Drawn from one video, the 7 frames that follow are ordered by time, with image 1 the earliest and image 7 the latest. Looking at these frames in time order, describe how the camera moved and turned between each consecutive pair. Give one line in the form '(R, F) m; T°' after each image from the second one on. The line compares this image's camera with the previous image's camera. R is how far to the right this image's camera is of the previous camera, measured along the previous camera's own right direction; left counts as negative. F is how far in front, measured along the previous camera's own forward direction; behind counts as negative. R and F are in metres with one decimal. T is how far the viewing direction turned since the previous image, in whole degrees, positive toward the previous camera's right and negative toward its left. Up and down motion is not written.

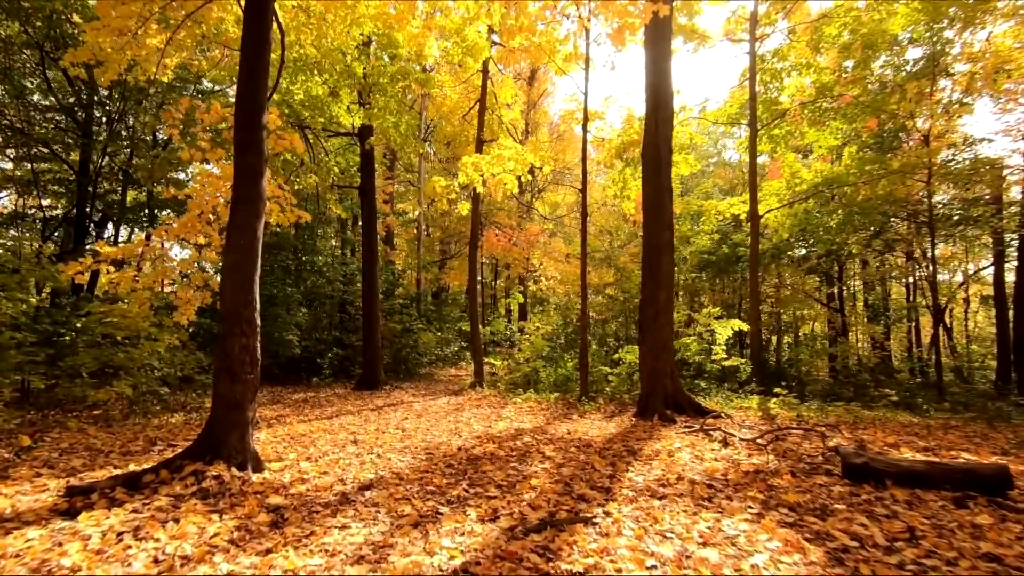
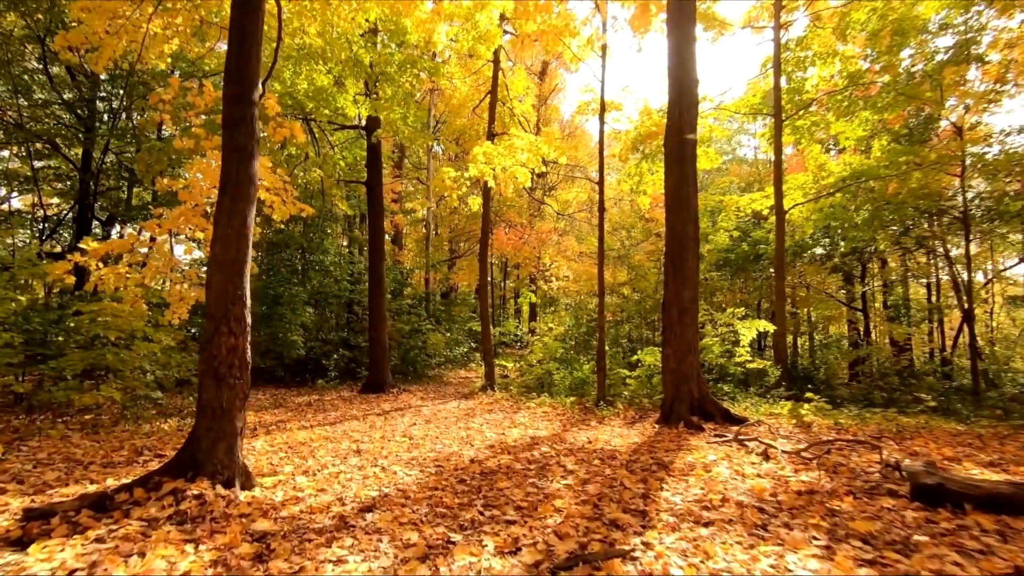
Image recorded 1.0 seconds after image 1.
(-0.1, +0.5) m; -1°
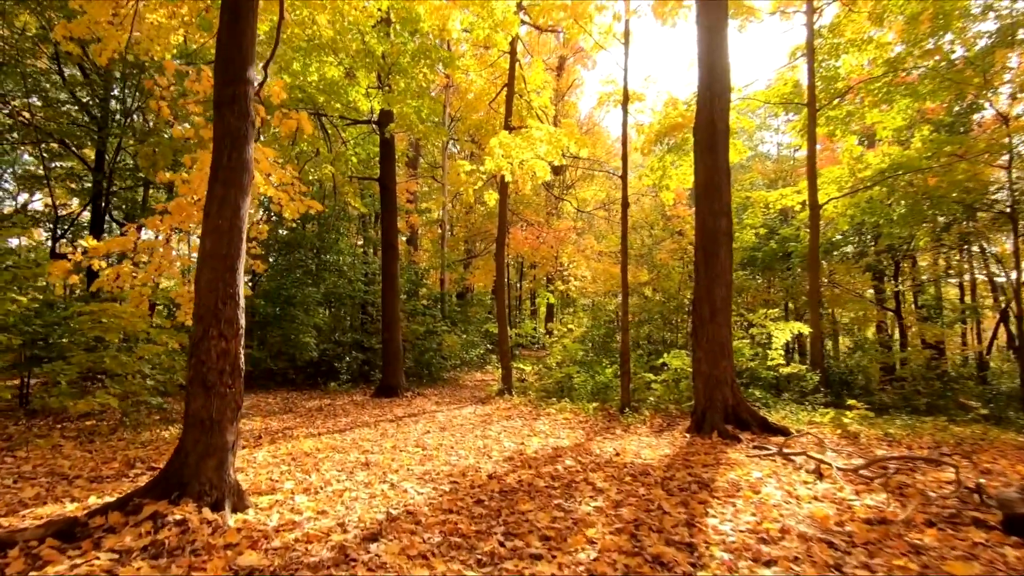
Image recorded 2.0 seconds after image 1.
(-0.1, +0.4) m; -2°
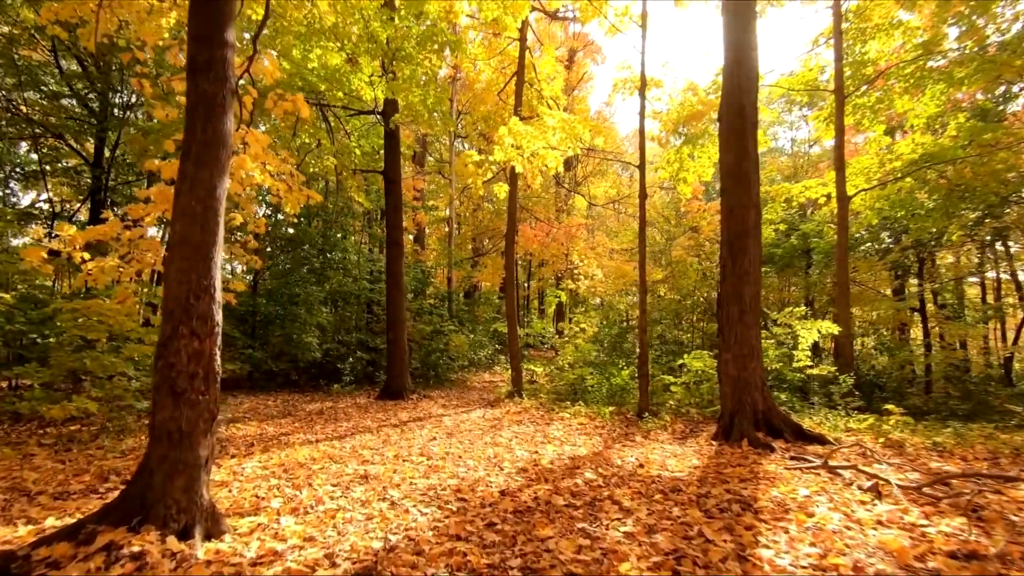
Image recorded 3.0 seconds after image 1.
(-0.1, +0.5) m; -1°
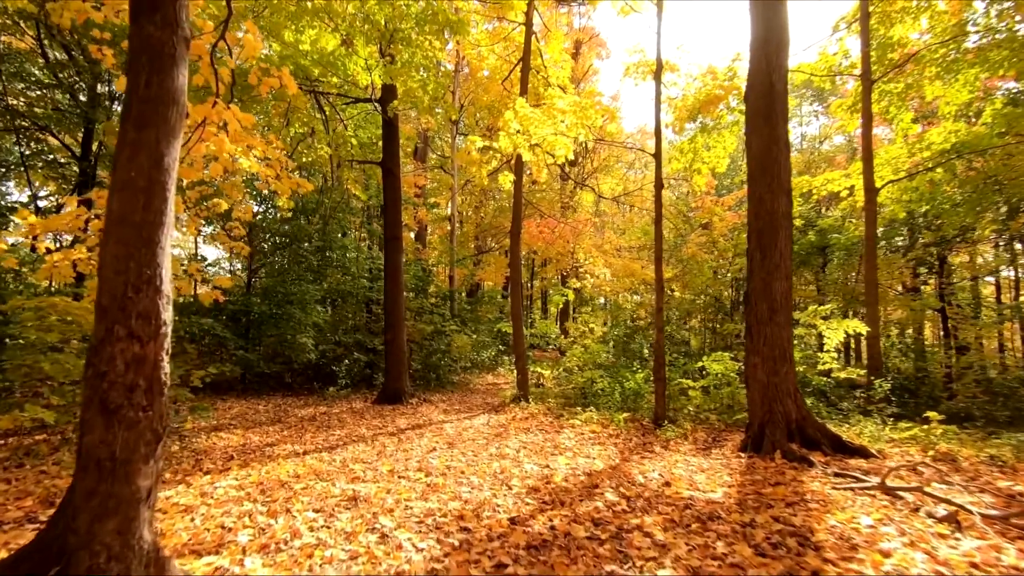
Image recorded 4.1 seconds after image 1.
(-0.1, +0.6) m; 0°
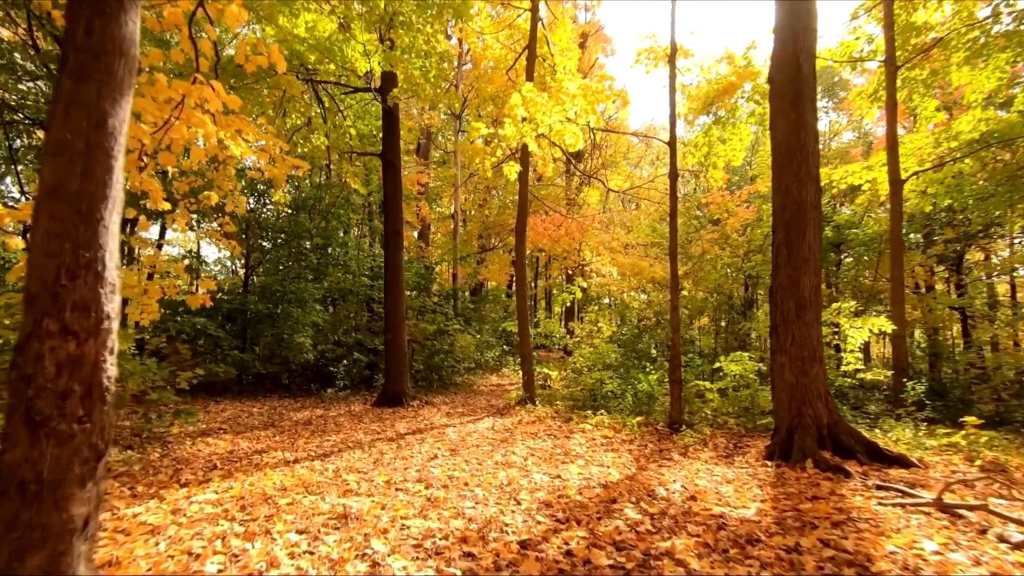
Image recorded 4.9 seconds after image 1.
(0.0, +0.4) m; 0°
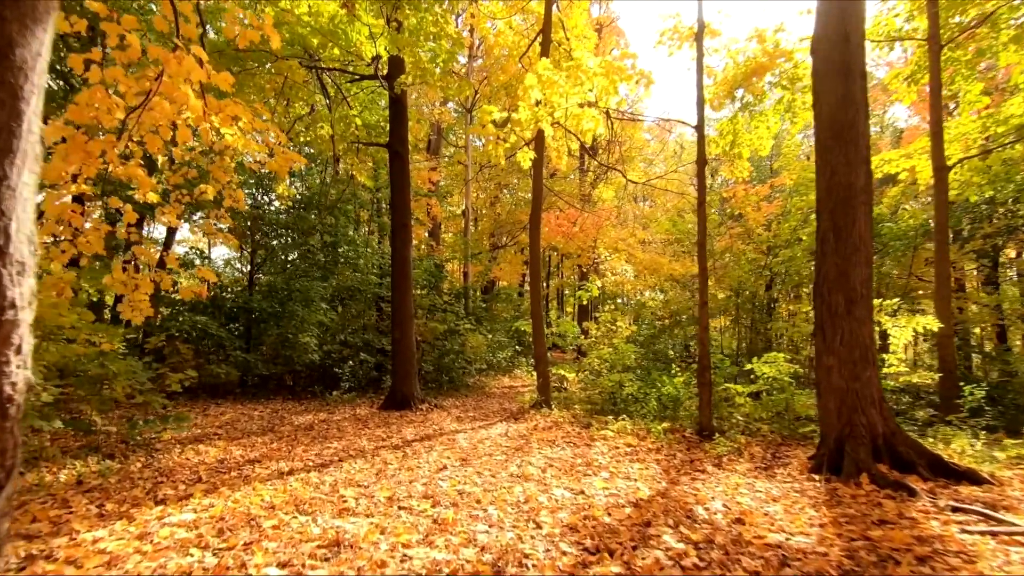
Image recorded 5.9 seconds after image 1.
(-0.1, +0.5) m; -1°
